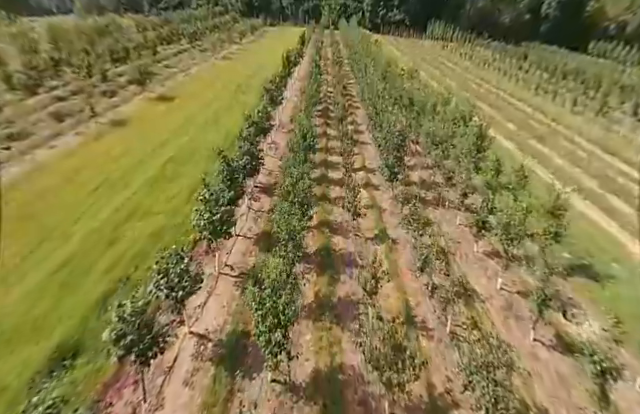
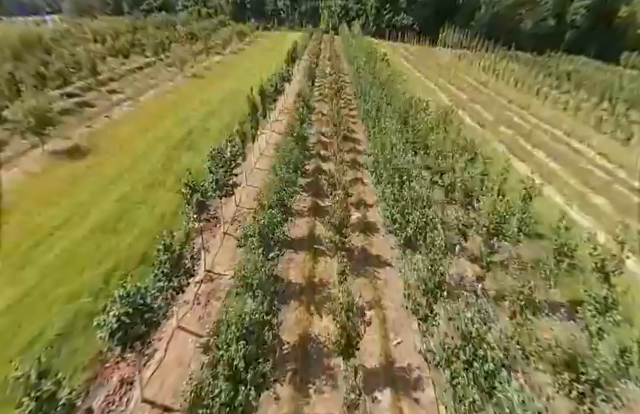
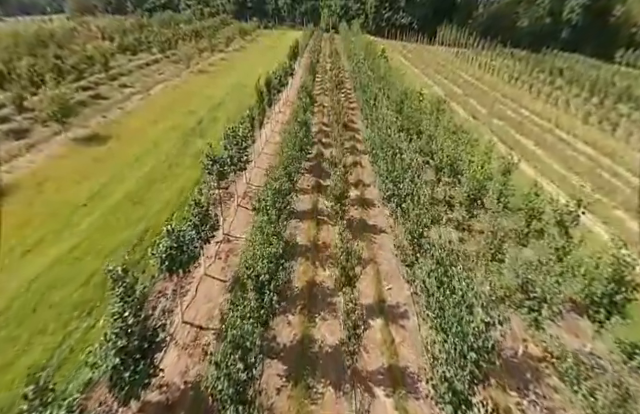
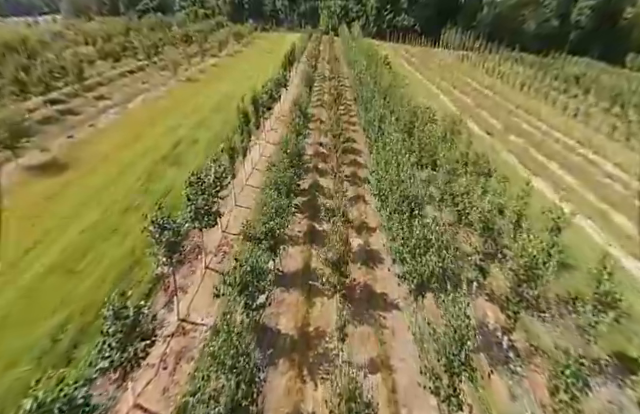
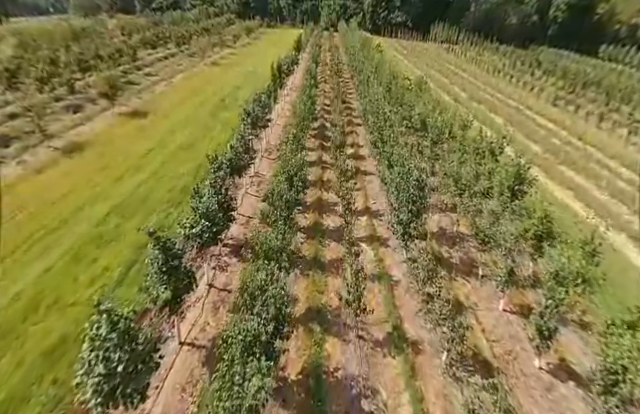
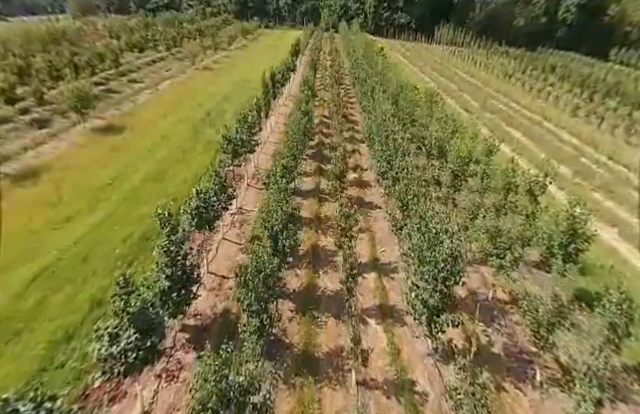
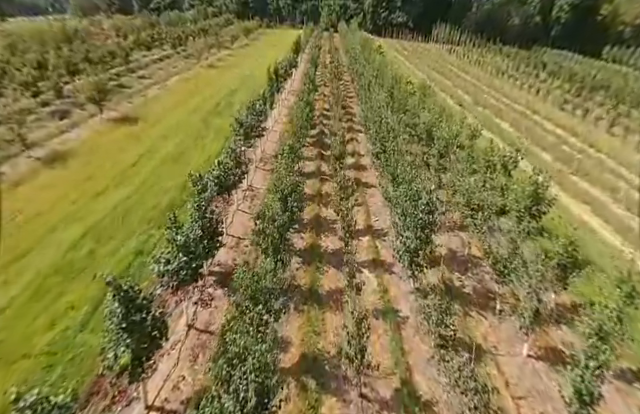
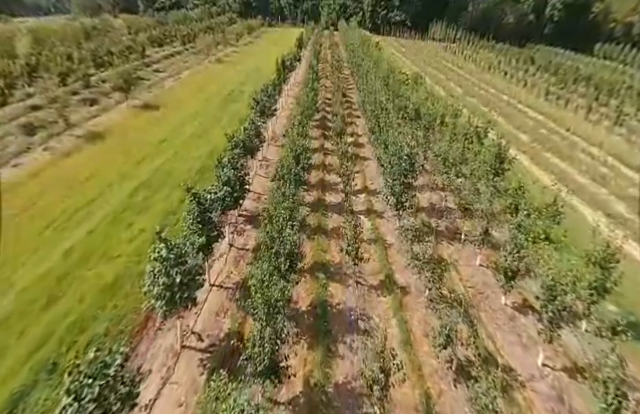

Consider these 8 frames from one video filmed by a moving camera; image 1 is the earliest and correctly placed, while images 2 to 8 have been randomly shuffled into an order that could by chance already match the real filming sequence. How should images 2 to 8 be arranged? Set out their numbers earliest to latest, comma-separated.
8, 5, 7, 6, 3, 2, 4
